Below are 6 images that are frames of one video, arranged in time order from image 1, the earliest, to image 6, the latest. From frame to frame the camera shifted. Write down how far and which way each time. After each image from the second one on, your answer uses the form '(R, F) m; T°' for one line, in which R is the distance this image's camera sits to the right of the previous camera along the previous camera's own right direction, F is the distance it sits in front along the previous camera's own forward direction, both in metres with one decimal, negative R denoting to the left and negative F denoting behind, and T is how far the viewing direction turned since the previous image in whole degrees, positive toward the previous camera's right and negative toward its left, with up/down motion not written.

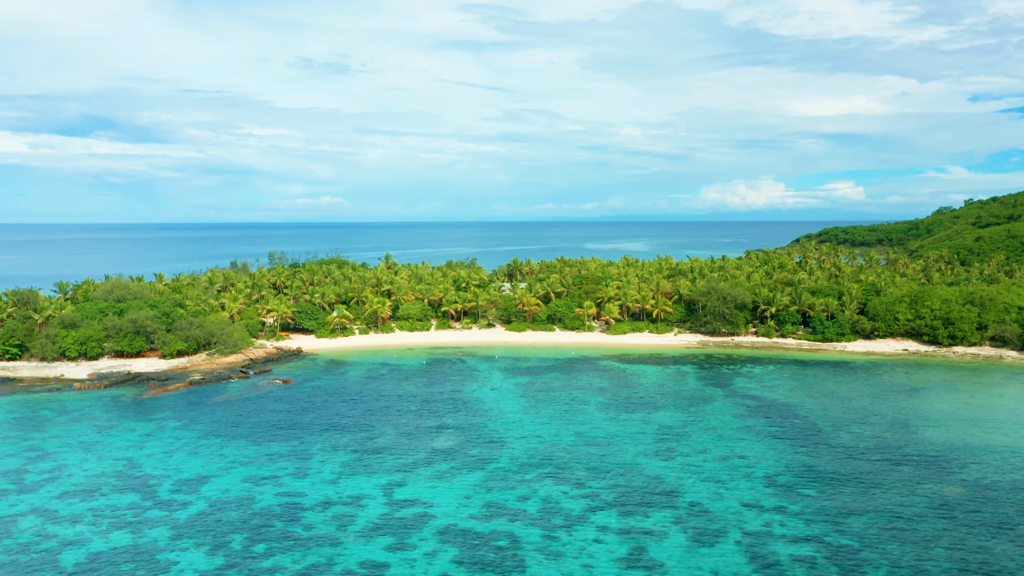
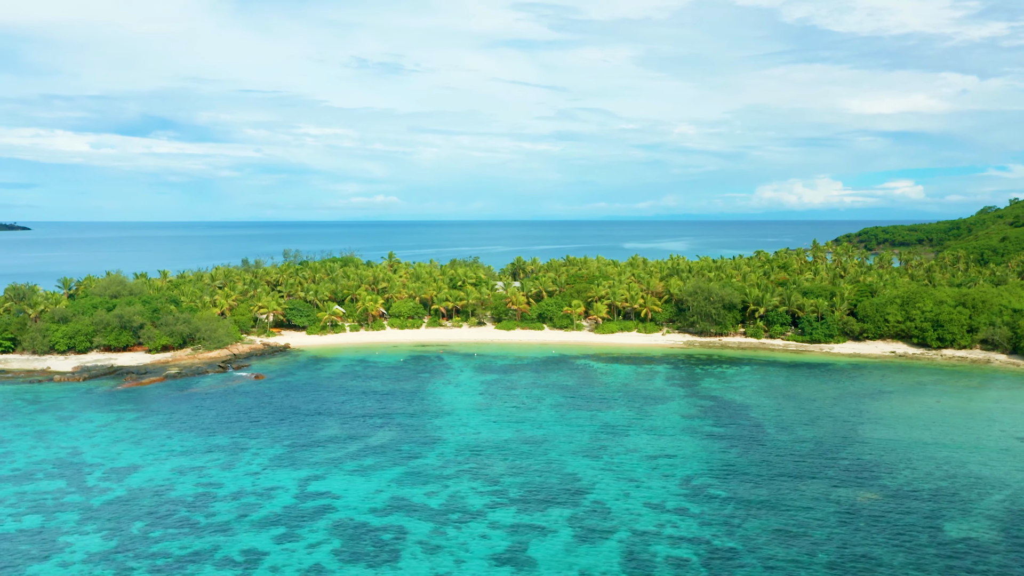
(+6.7, -0.3) m; -3°
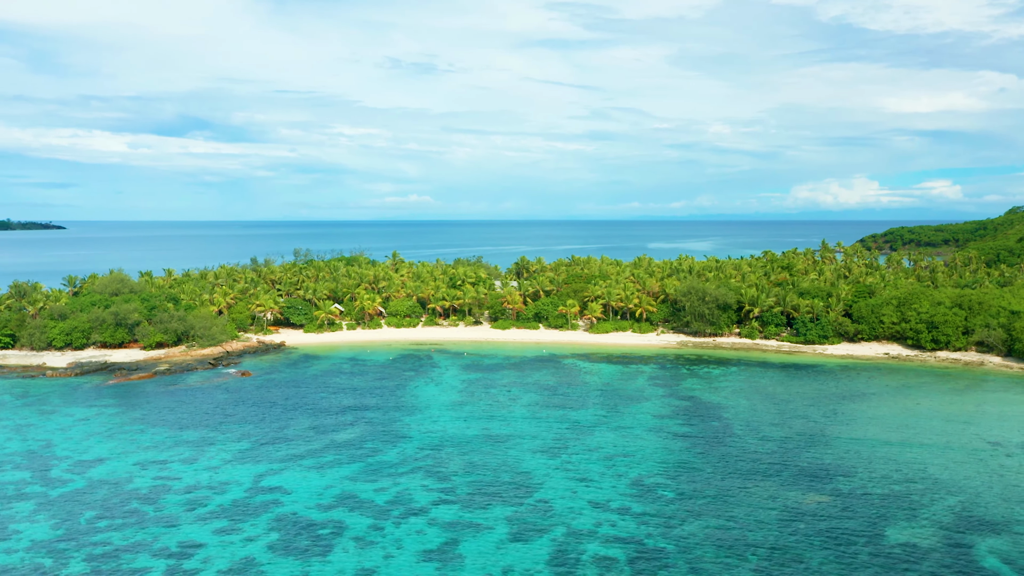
(+3.9, -0.2) m; -2°
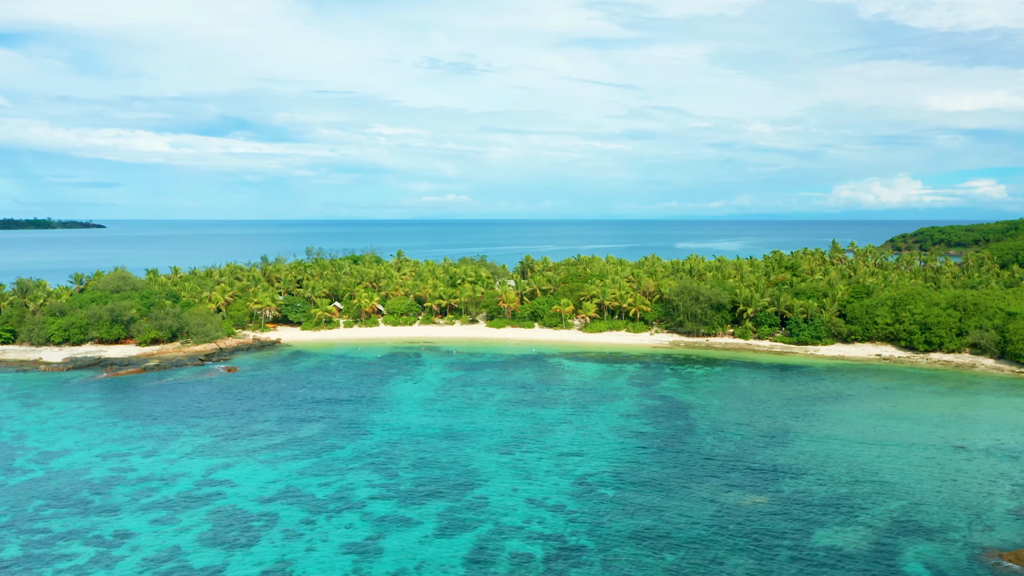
(+4.5, -0.2) m; -2°
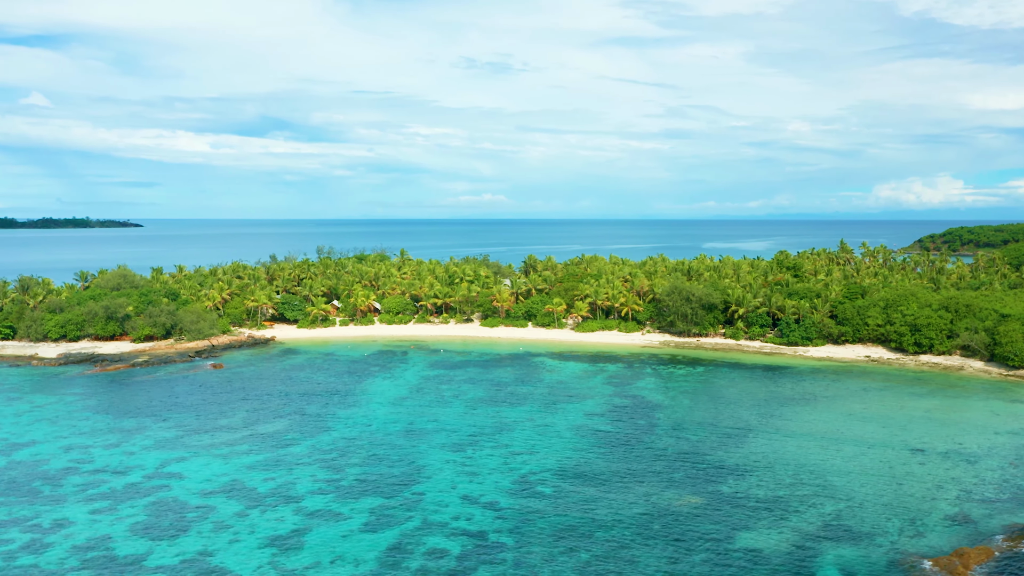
(+4.6, -0.2) m; -2°
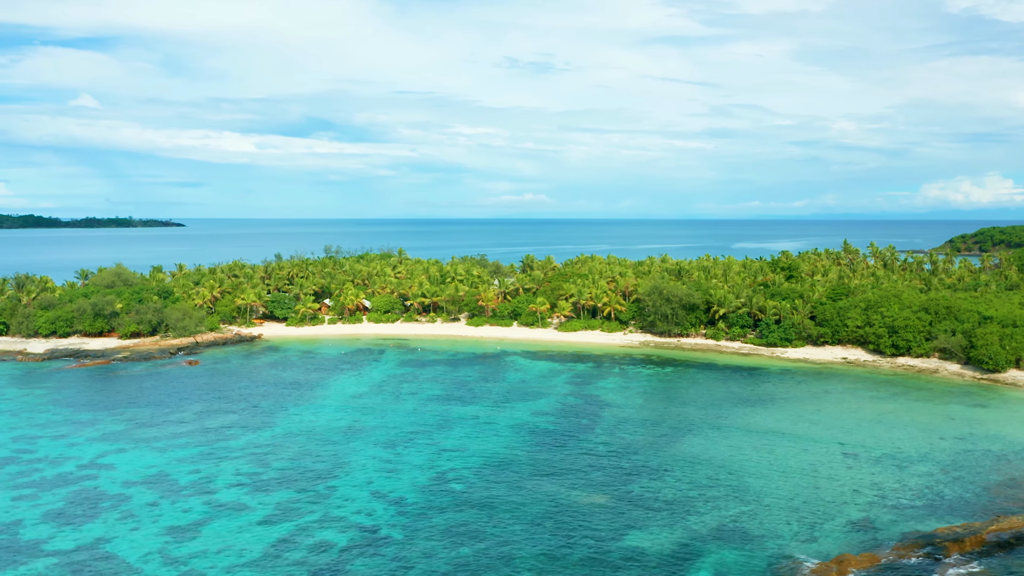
(+6.1, -0.3) m; -2°
